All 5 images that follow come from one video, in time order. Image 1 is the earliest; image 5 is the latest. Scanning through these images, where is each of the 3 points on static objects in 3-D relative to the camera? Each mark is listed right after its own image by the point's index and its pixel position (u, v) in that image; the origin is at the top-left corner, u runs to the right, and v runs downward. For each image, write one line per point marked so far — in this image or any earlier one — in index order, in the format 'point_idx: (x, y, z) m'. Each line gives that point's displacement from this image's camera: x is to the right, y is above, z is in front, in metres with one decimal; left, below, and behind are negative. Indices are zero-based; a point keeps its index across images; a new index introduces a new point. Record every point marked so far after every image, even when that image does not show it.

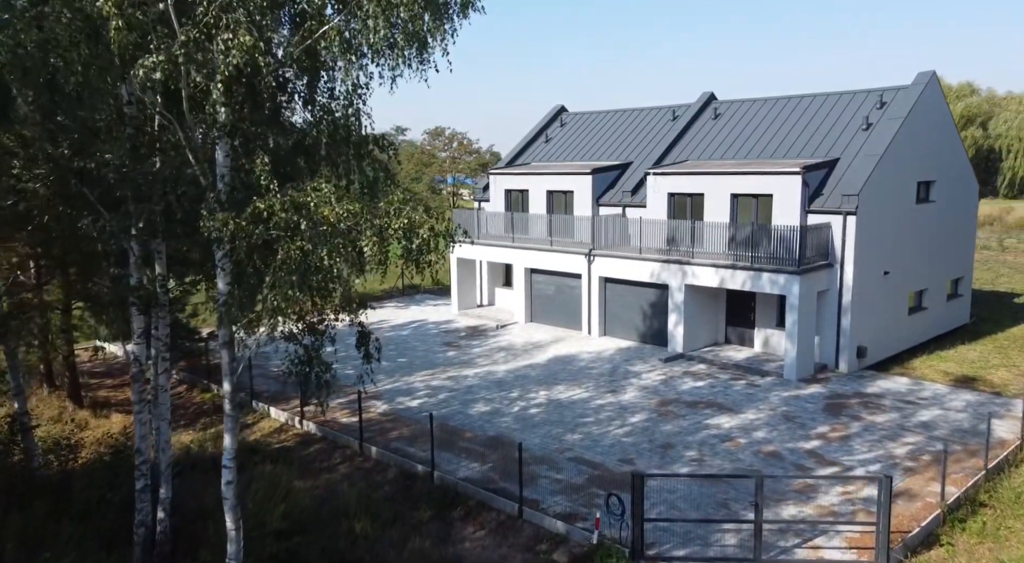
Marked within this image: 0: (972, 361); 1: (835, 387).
0: (+11.7, -2.0, +19.9) m
1: (+7.3, -2.4, +17.6) m
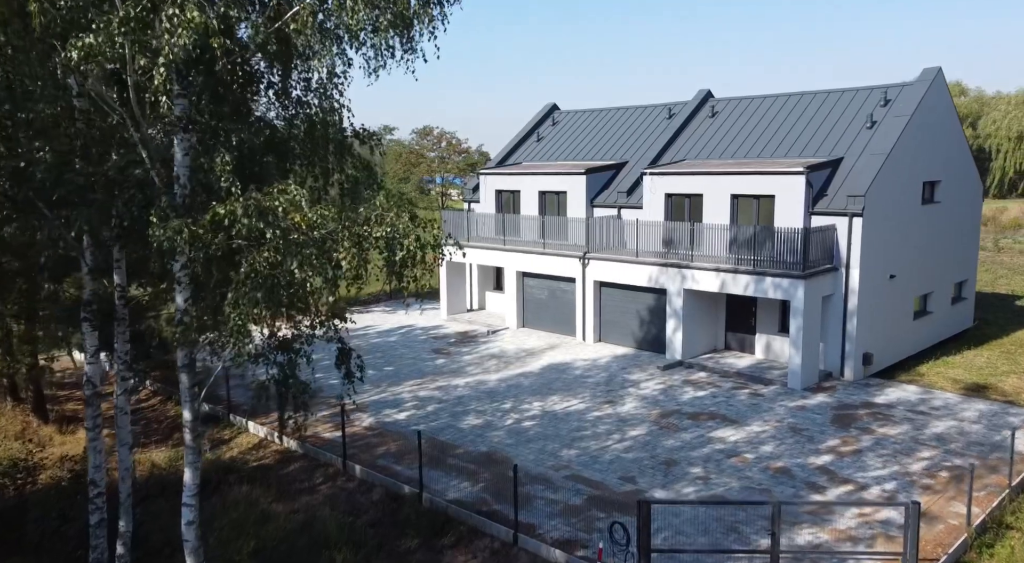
0: (+11.5, -2.1, +19.2) m
1: (+7.1, -2.5, +16.8) m
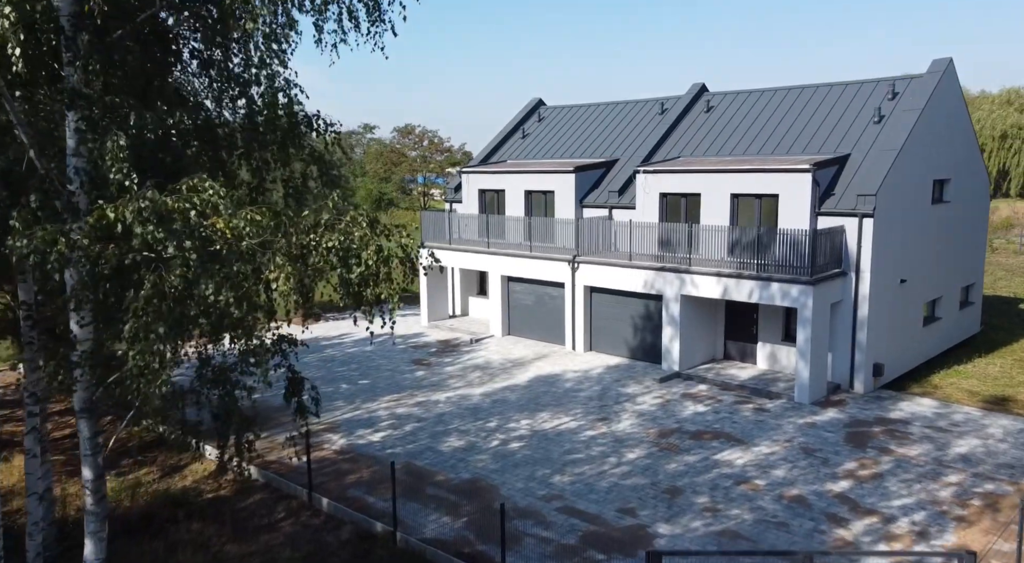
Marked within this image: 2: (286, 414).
0: (+11.2, -2.2, +18.0) m
1: (+6.9, -2.6, +15.6) m
2: (-4.6, -2.7, +16.0) m
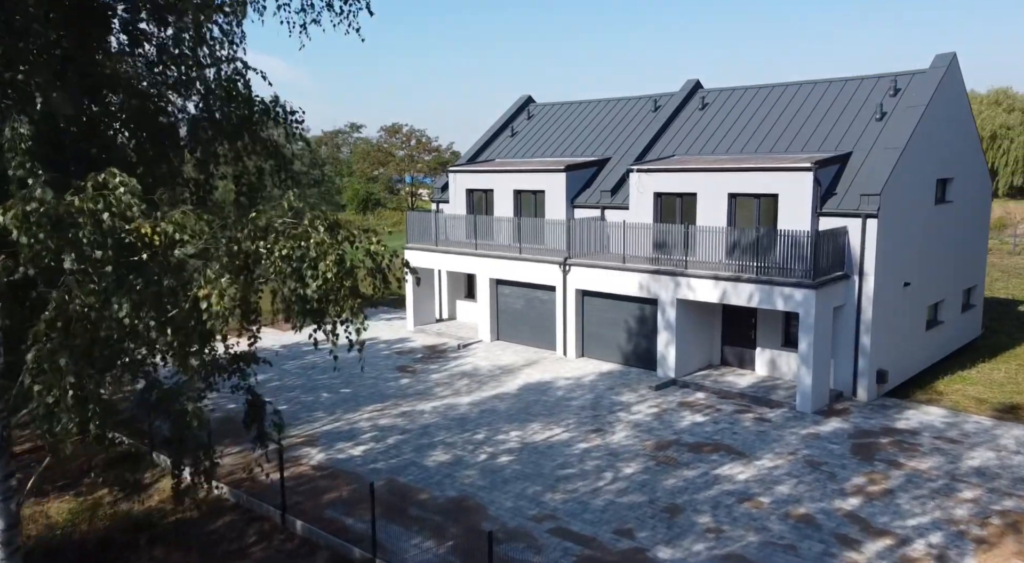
0: (+10.9, -2.3, +17.4) m
1: (+6.6, -2.7, +14.9) m
2: (-4.9, -2.8, +15.2) m
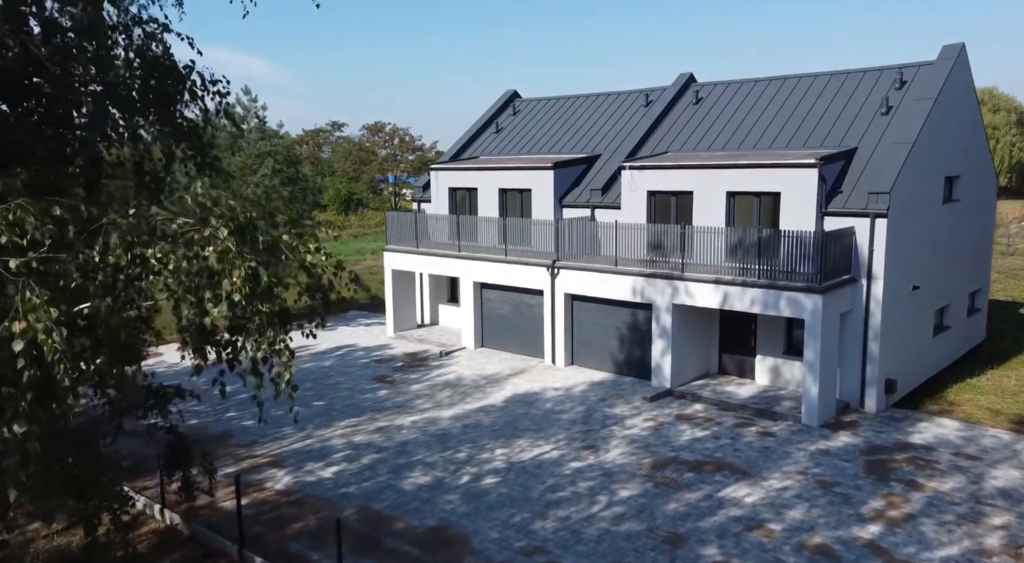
0: (+10.6, -2.4, +16.5) m
1: (+6.4, -2.8, +13.9) m
2: (-5.1, -2.9, +13.9) m
